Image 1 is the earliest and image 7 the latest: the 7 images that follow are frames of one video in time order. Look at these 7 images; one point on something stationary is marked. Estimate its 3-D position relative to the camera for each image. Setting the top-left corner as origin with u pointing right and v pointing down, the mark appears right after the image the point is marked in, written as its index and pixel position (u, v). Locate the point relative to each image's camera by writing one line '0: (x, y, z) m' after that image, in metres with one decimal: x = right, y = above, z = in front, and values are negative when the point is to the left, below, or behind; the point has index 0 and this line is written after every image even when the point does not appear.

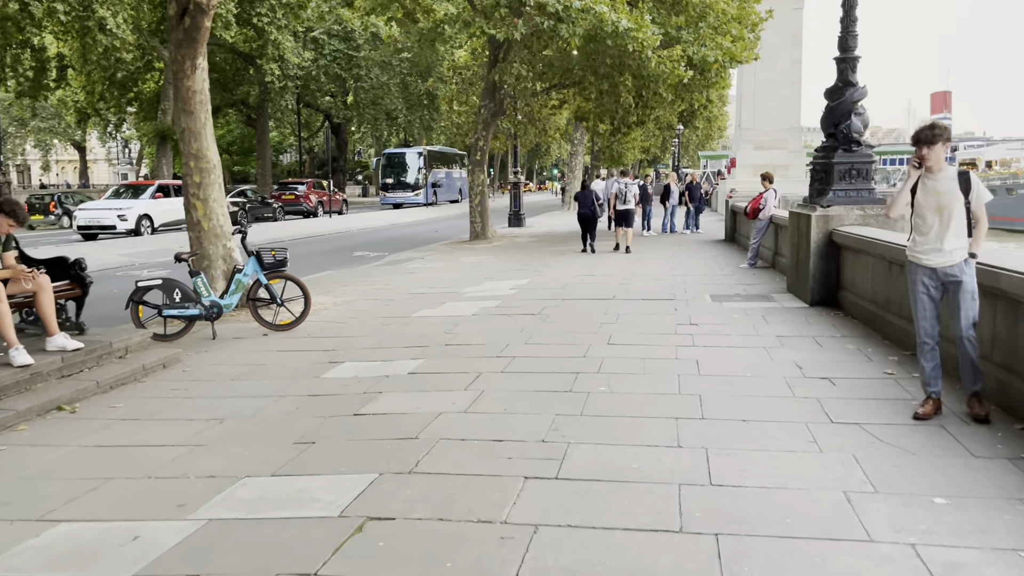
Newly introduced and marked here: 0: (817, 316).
0: (+3.3, -0.3, +9.4) m
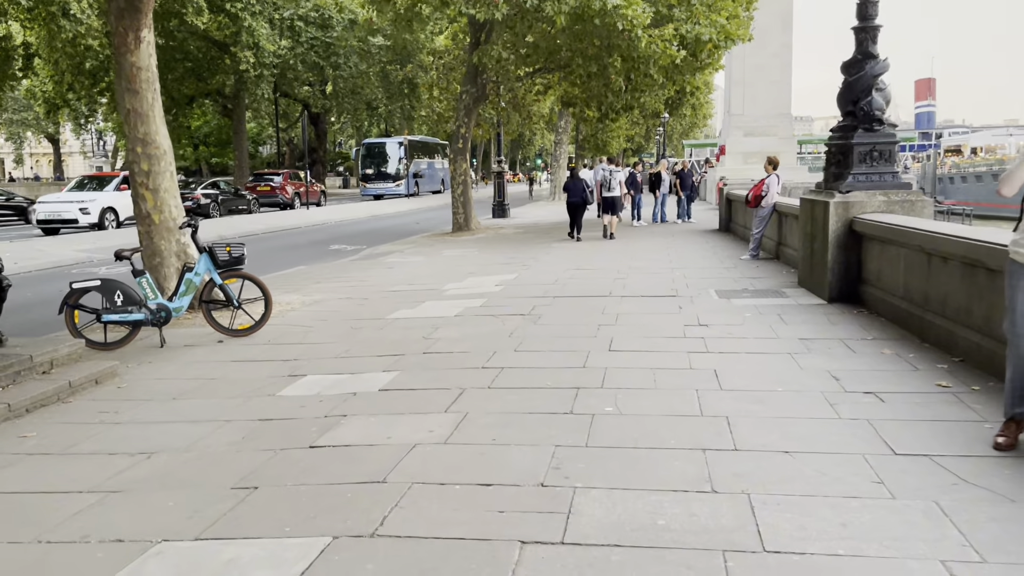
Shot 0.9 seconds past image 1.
0: (+3.2, -0.3, +8.4) m
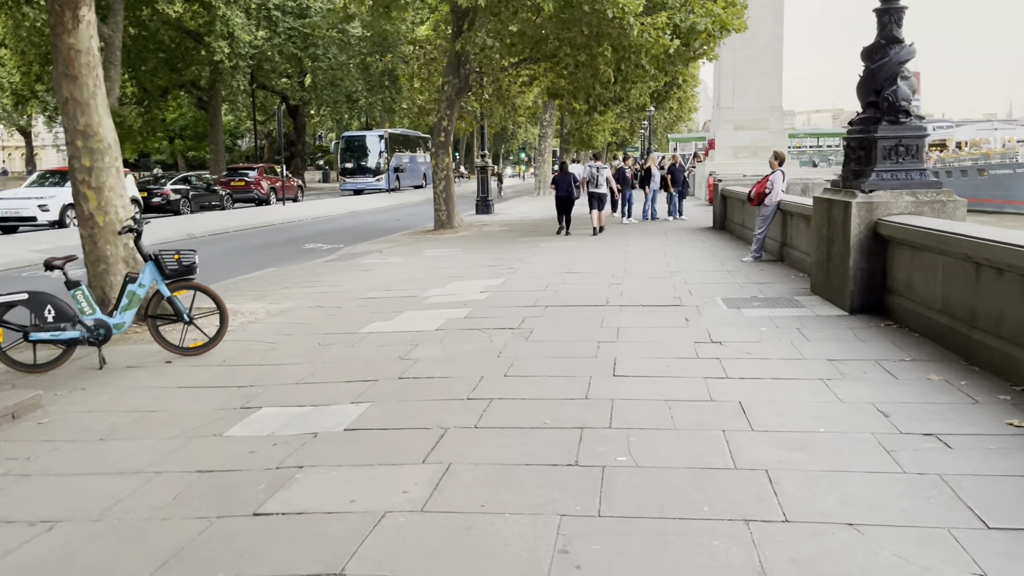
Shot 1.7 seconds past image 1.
0: (+3.1, -0.4, +7.5) m
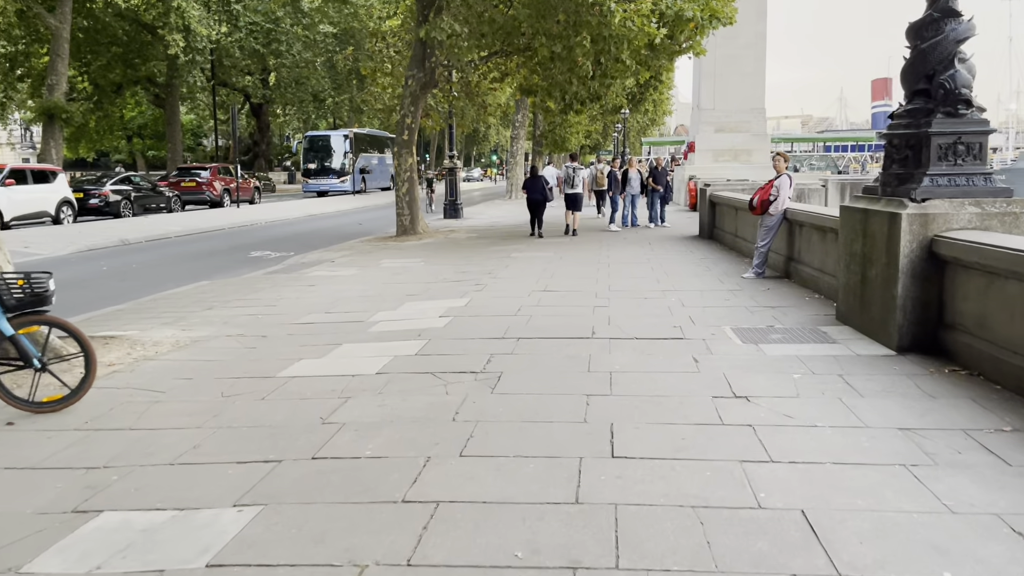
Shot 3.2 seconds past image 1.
0: (+2.8, -0.6, +5.9) m
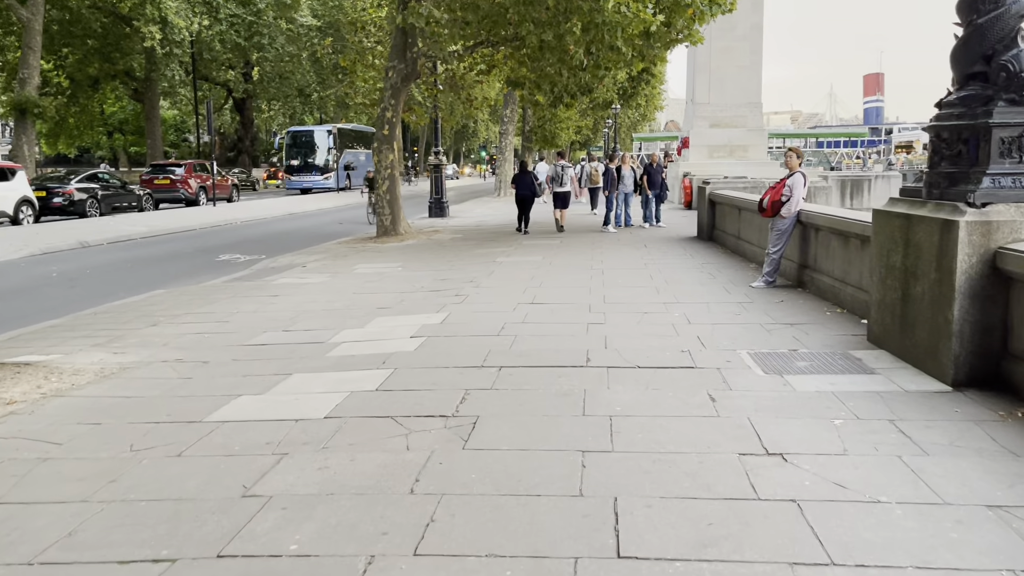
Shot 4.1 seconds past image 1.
0: (+2.7, -0.7, +4.8) m
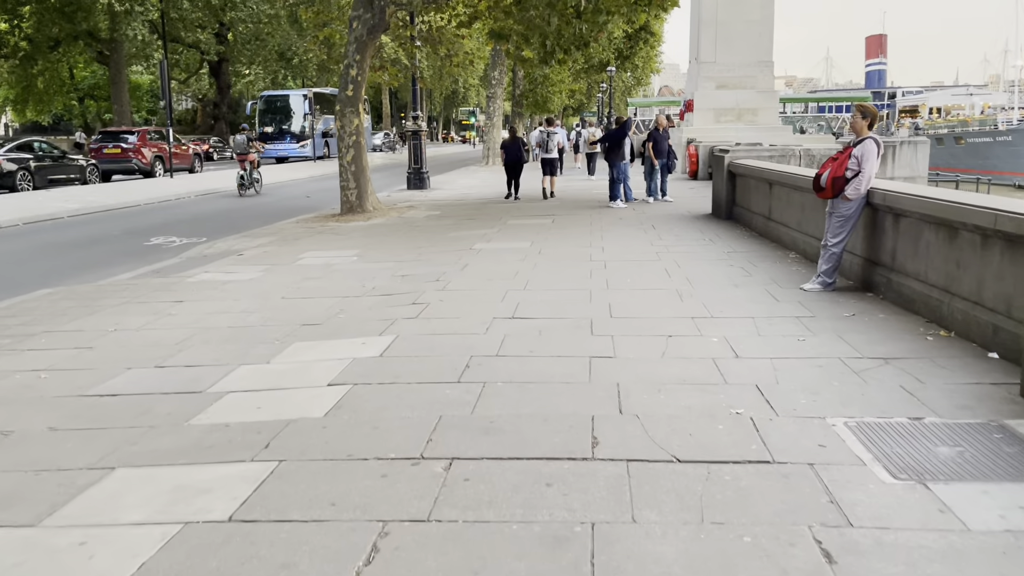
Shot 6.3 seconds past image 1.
0: (+2.5, -1.0, +2.3) m
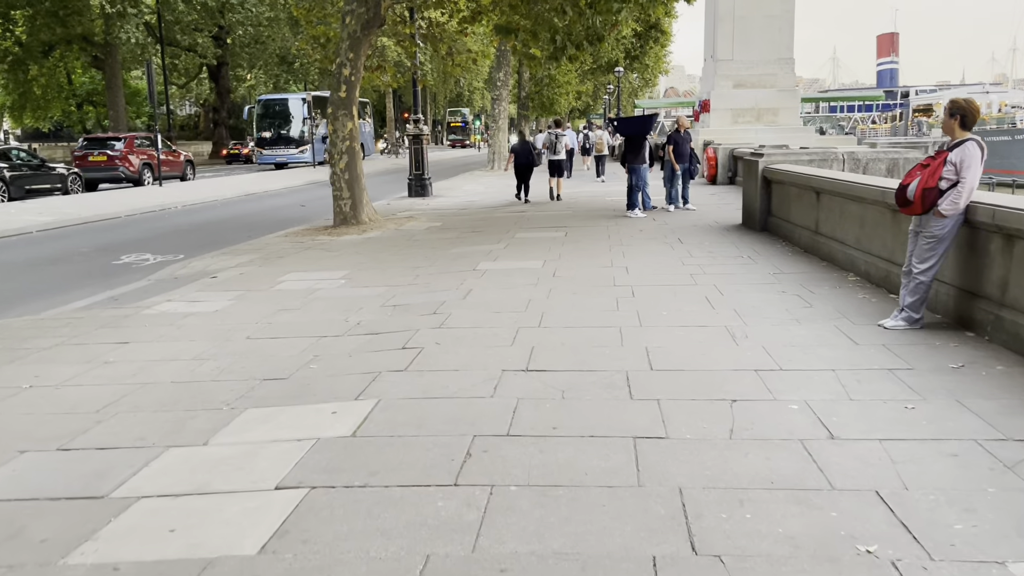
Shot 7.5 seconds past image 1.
0: (+2.6, -1.2, +0.9) m
